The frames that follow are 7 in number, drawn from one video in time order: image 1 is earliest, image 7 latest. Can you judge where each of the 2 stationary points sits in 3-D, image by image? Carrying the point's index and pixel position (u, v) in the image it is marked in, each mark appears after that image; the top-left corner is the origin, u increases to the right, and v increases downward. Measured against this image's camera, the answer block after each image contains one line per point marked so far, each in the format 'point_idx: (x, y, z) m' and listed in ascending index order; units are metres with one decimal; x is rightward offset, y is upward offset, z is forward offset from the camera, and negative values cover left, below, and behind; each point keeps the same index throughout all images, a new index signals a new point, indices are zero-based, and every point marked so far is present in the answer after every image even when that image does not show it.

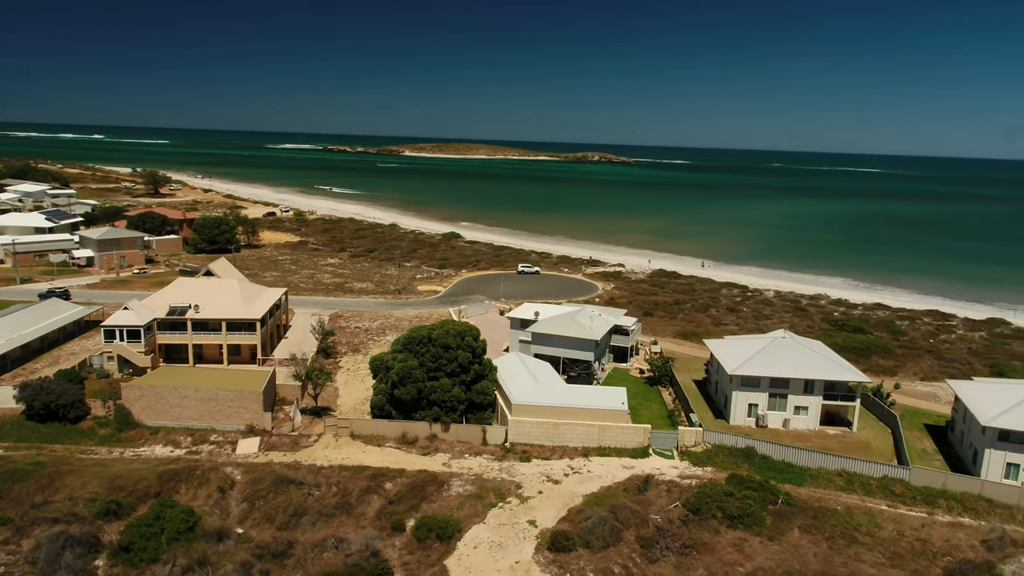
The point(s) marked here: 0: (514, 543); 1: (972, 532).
0: (+0.1, -7.0, +19.8) m
1: (+12.7, -6.8, +20.0) m
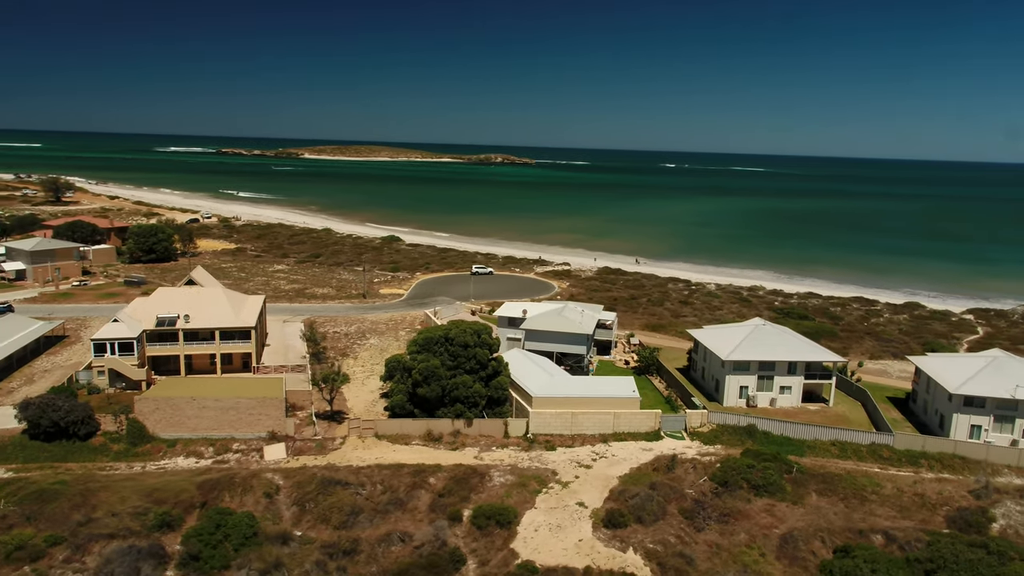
0: (+1.8, -6.9, +21.2) m
1: (+14.2, -6.3, +23.1) m
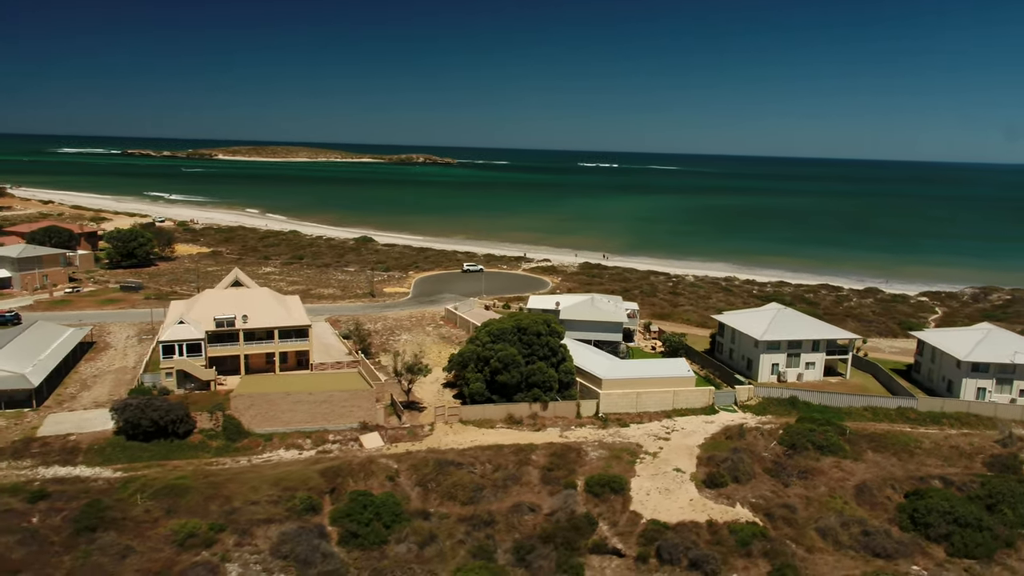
0: (+5.4, -6.5, +23.7) m
1: (+17.5, -5.6, +27.0) m
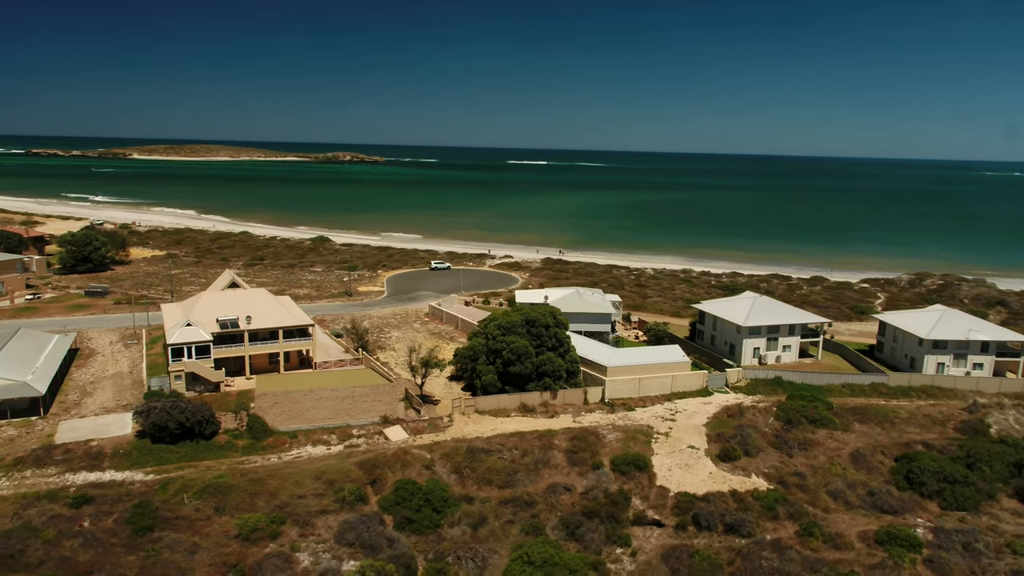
0: (+6.4, -6.1, +25.5) m
1: (+18.1, -4.9, +30.1) m
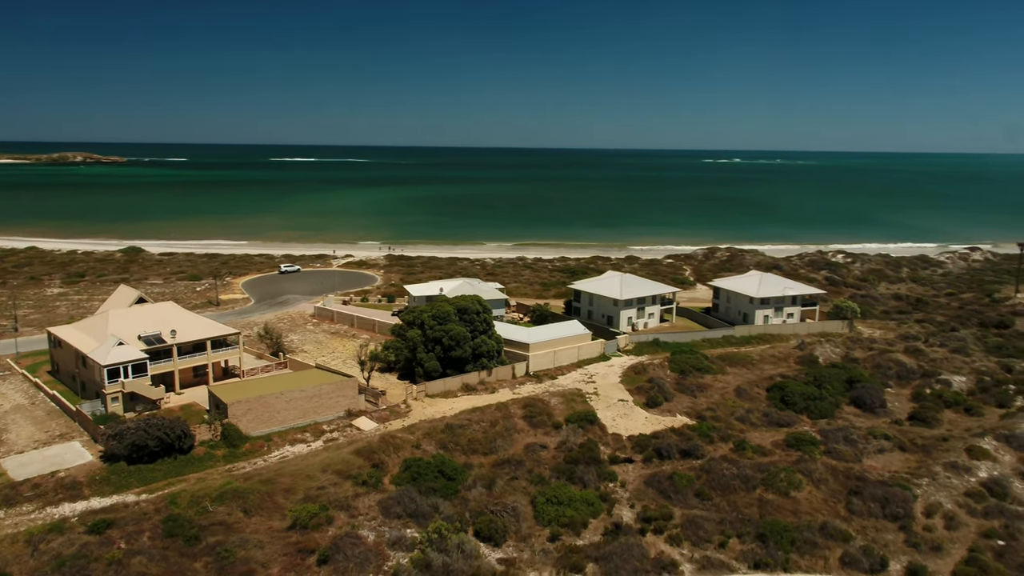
0: (+5.0, -5.3, +30.9) m
1: (+14.5, -3.2, +38.9) m
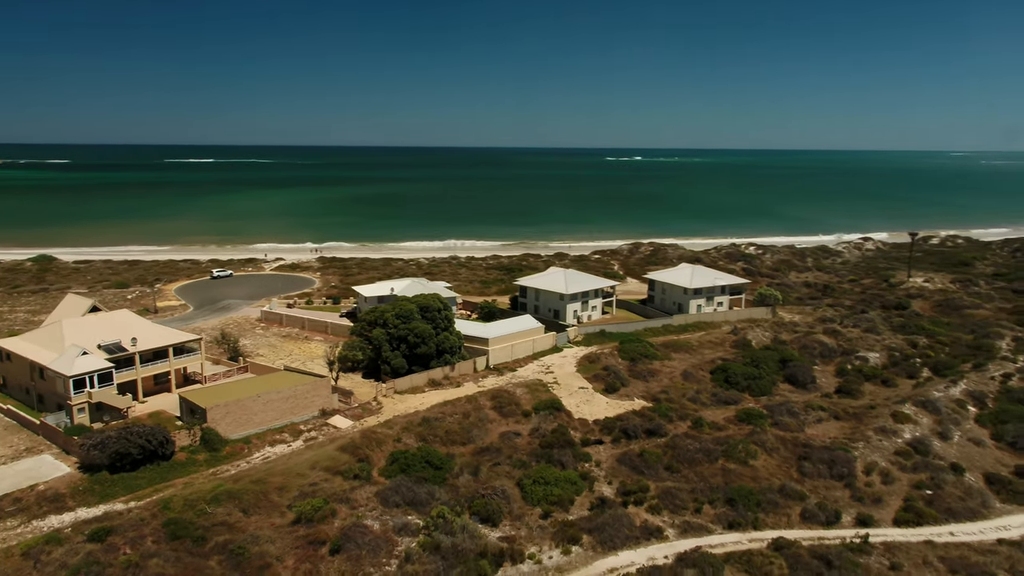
0: (+3.6, -5.0, +32.9) m
1: (+11.9, -2.6, +42.1) m
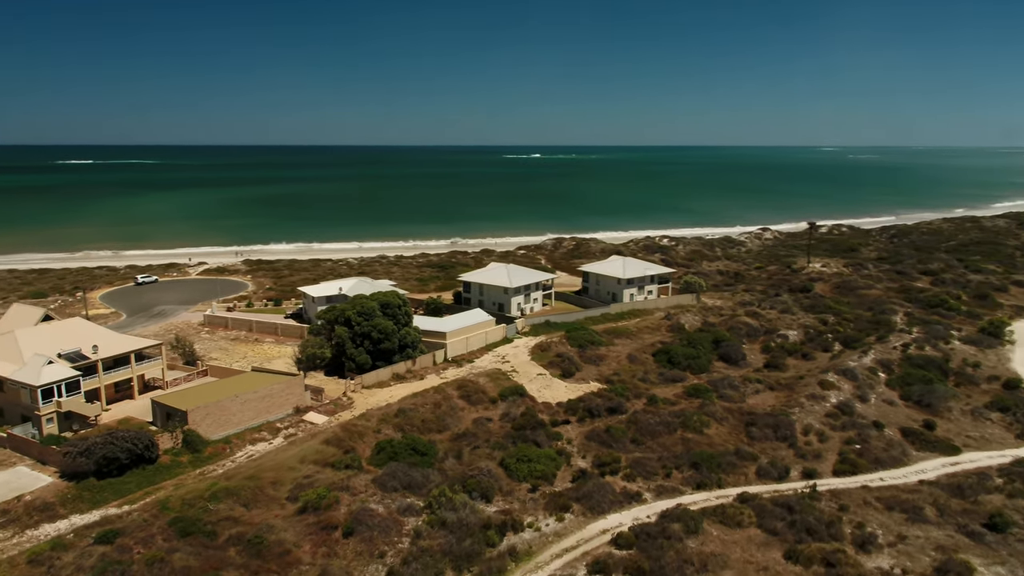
0: (+1.9, -4.6, +35.1) m
1: (+8.8, -2.0, +45.3) m
